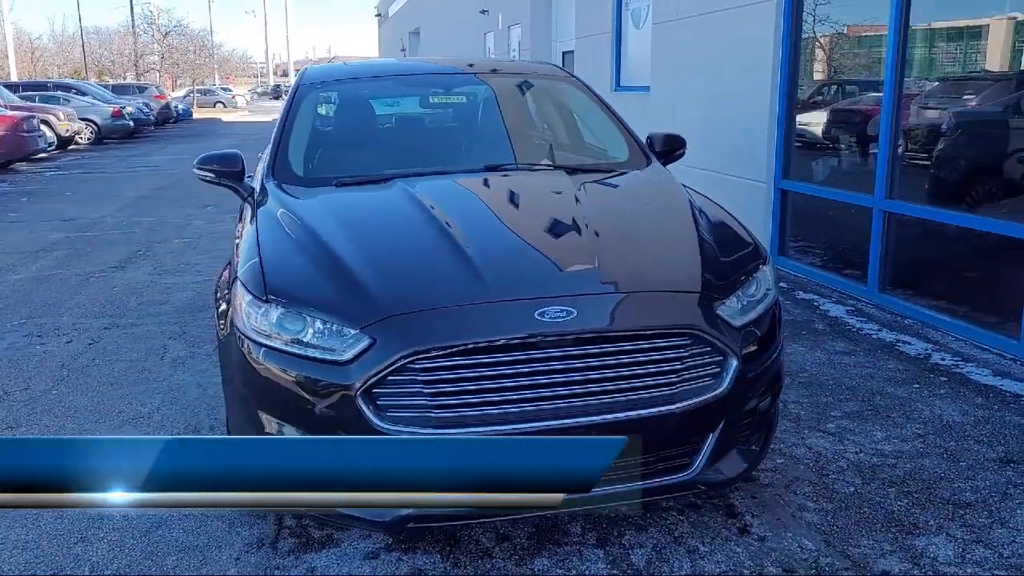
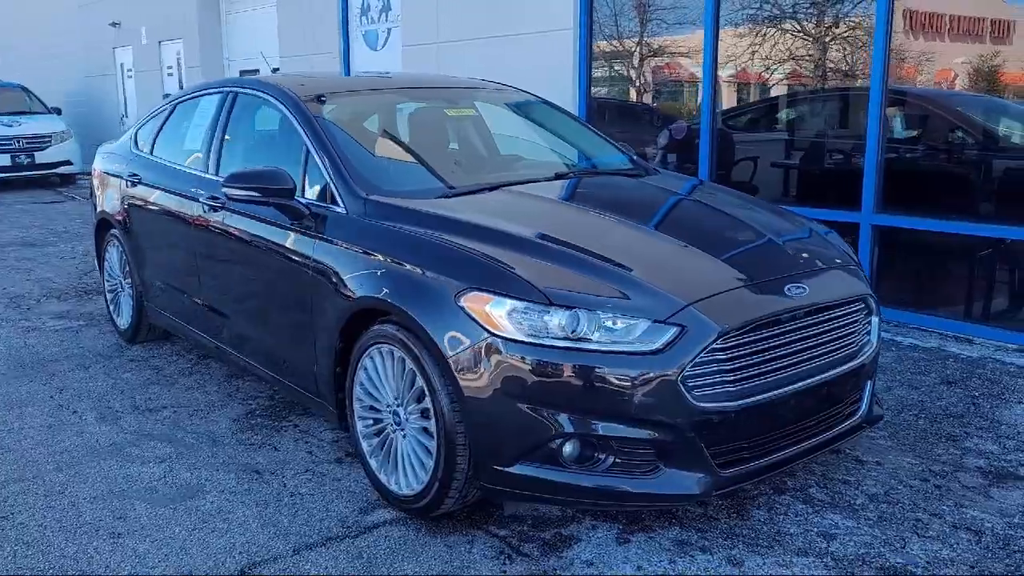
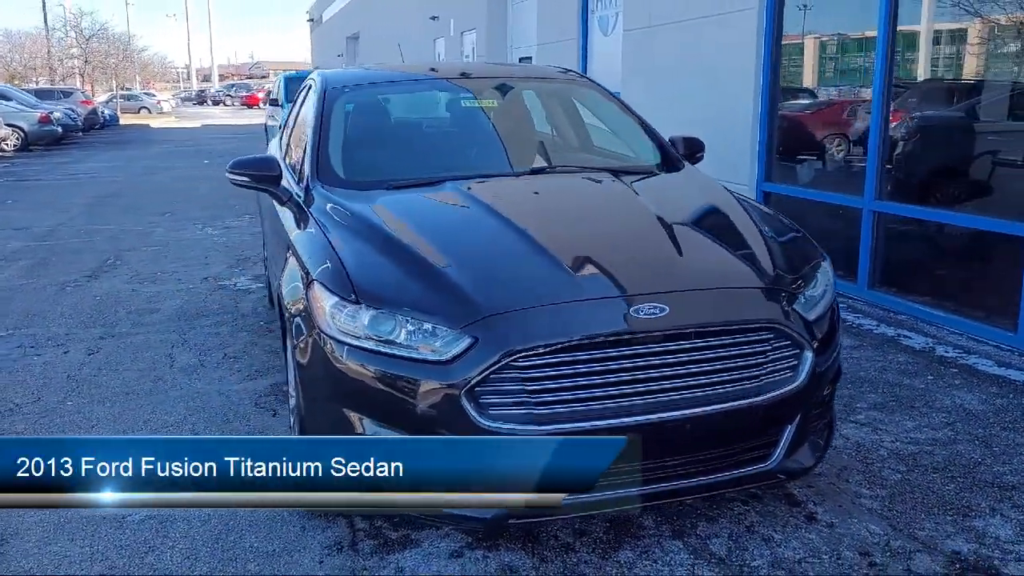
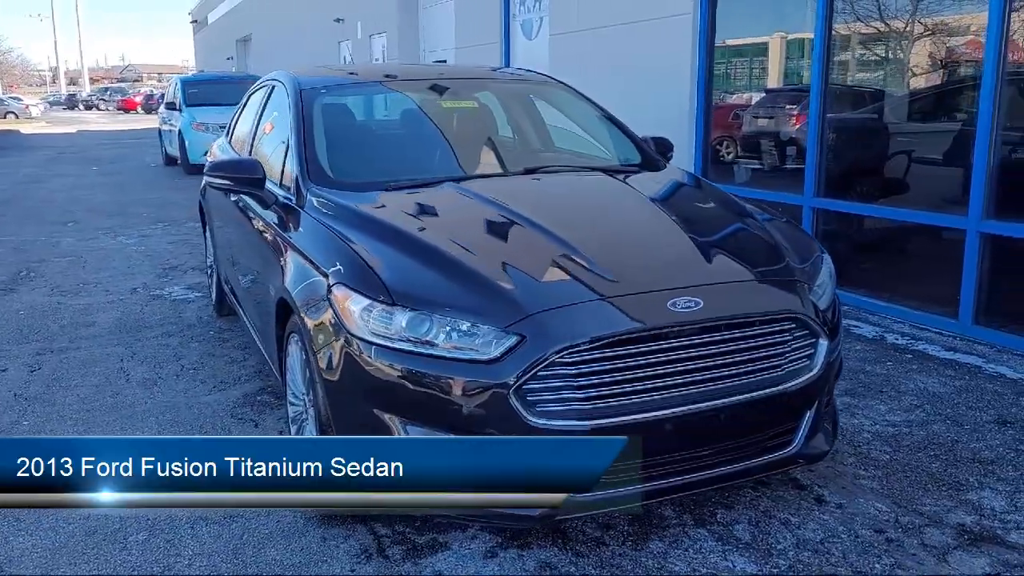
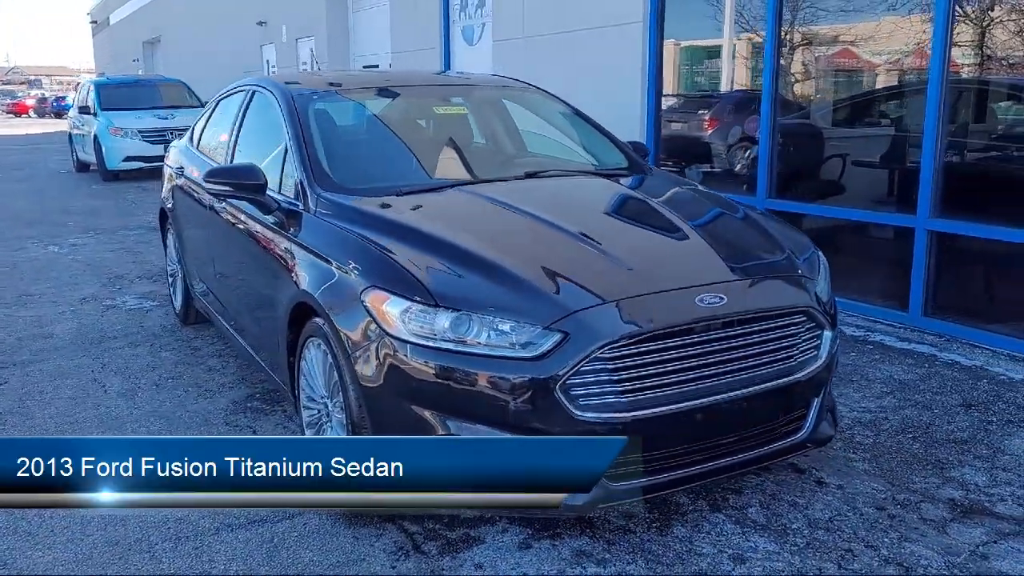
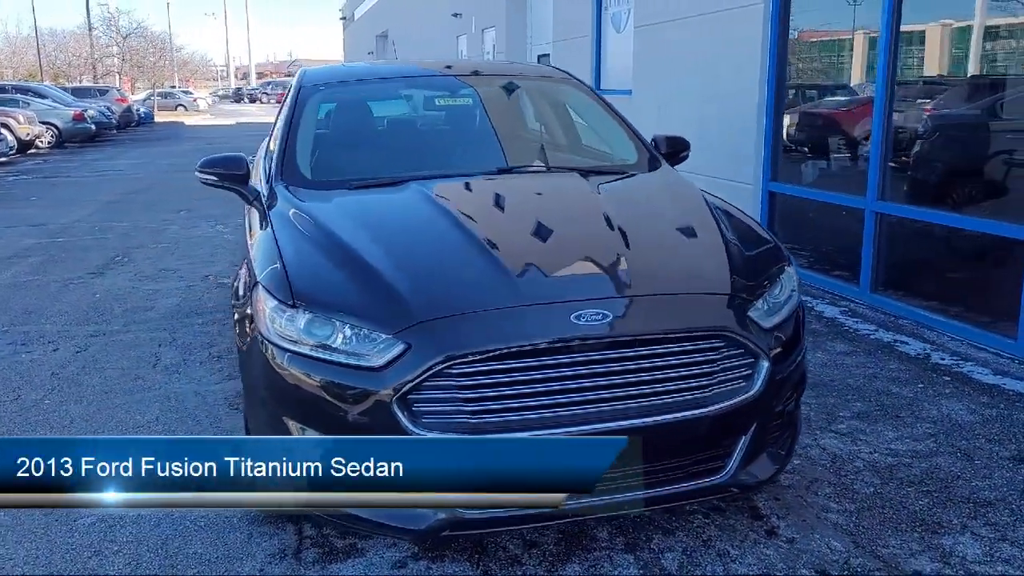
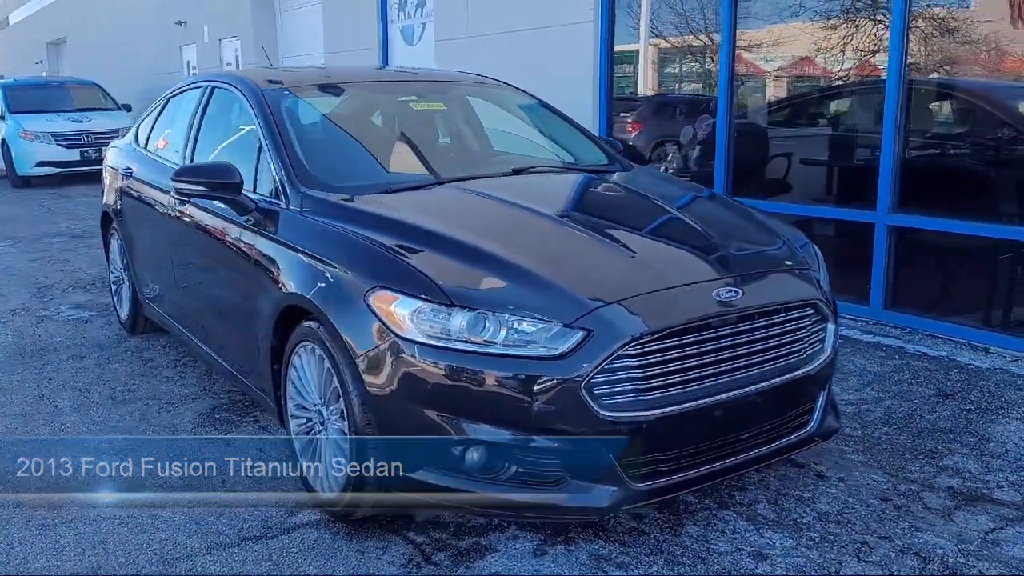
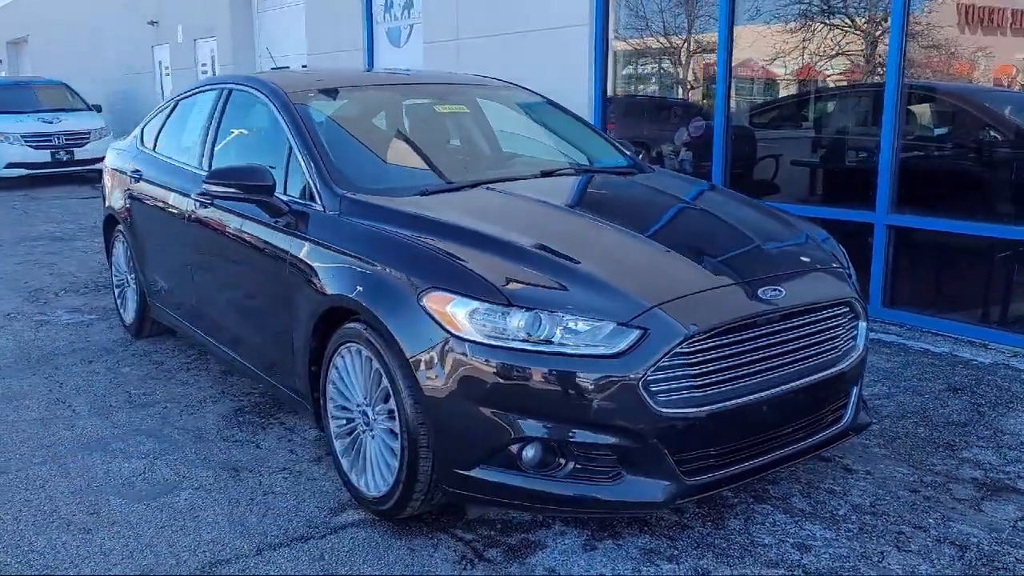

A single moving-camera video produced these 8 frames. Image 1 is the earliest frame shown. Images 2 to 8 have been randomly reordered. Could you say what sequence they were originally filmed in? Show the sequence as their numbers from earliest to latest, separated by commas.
6, 3, 4, 5, 7, 8, 2
